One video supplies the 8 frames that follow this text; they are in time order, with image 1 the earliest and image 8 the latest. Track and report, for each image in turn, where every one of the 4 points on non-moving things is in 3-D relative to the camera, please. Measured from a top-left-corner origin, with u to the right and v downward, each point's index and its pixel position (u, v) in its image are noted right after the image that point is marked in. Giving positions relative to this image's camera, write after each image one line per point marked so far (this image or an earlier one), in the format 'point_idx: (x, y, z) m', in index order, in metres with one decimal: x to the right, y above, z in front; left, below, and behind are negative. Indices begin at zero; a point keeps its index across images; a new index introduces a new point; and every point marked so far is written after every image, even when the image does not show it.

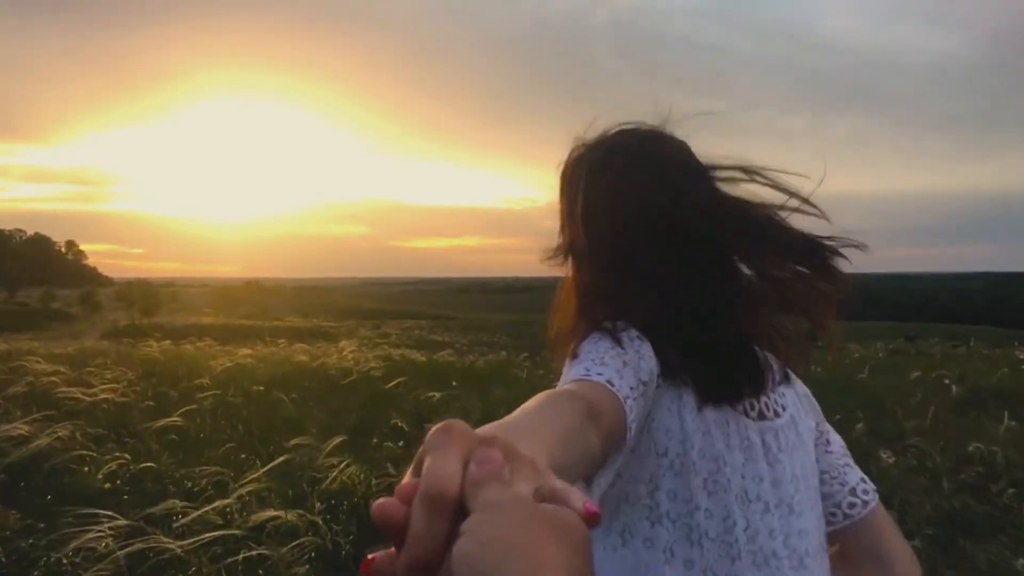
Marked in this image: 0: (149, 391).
0: (-2.6, -0.7, +7.1) m
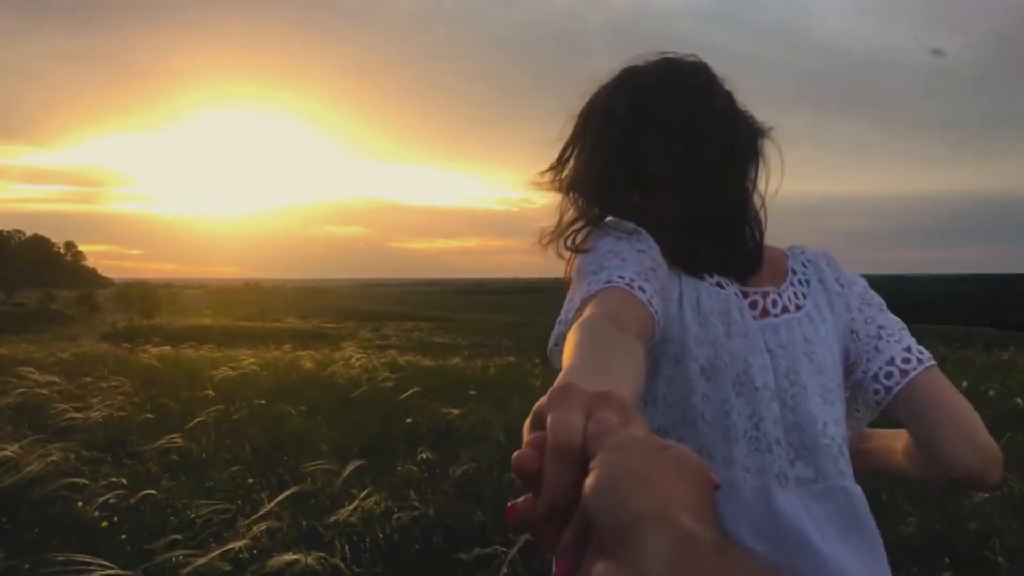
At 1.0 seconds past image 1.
0: (-2.4, -0.8, +6.7) m
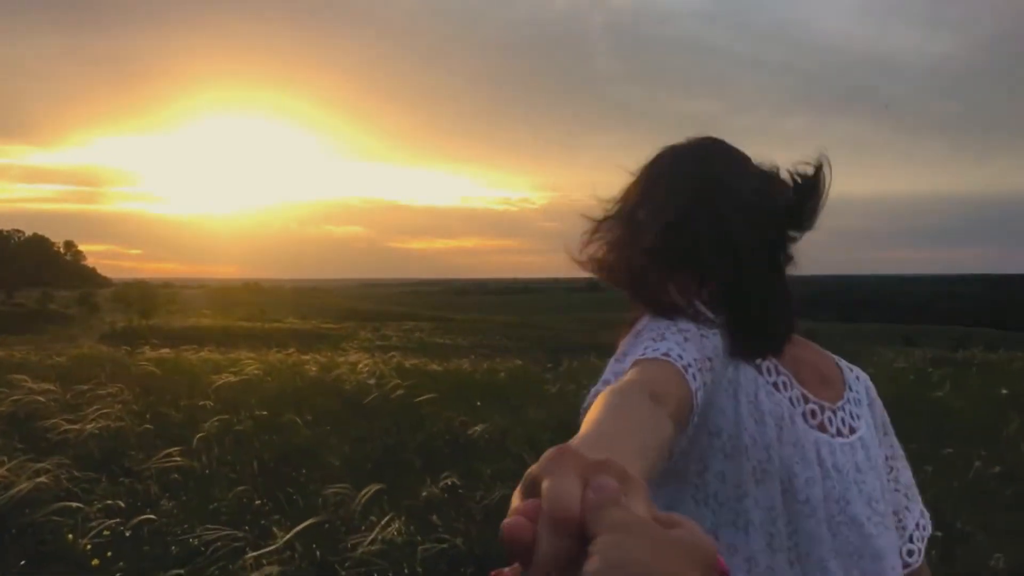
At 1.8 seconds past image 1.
0: (-2.3, -0.8, +6.3) m
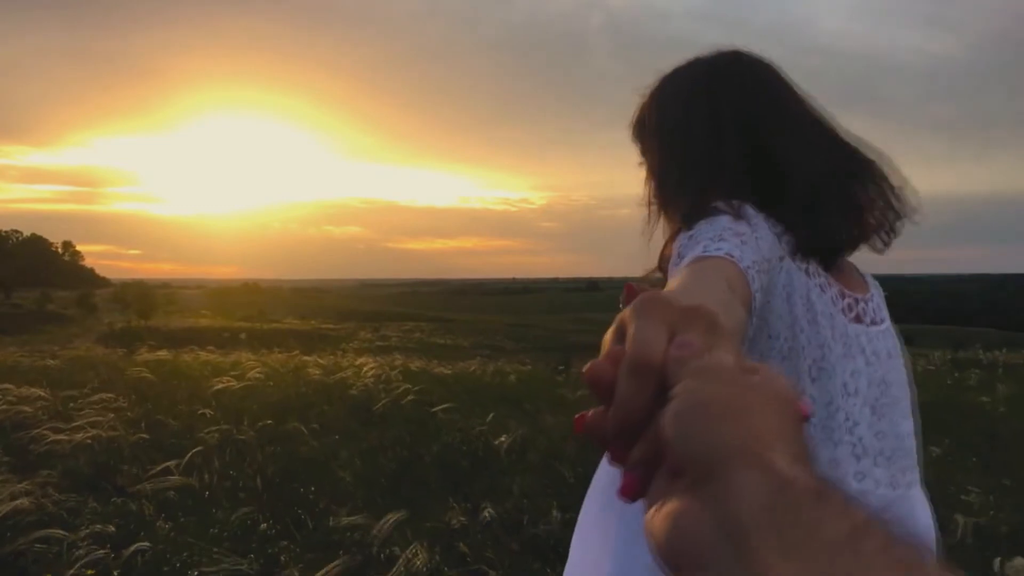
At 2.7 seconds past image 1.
0: (-2.2, -0.8, +5.9) m
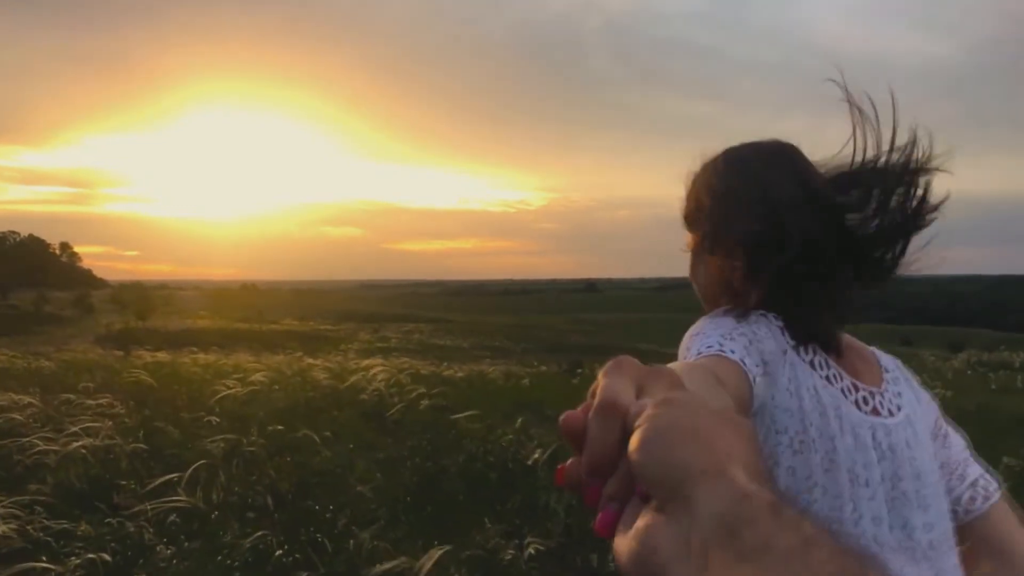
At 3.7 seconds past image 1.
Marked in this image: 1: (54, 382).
0: (-2.0, -0.8, +5.5) m
1: (-3.3, -0.7, +7.3) m
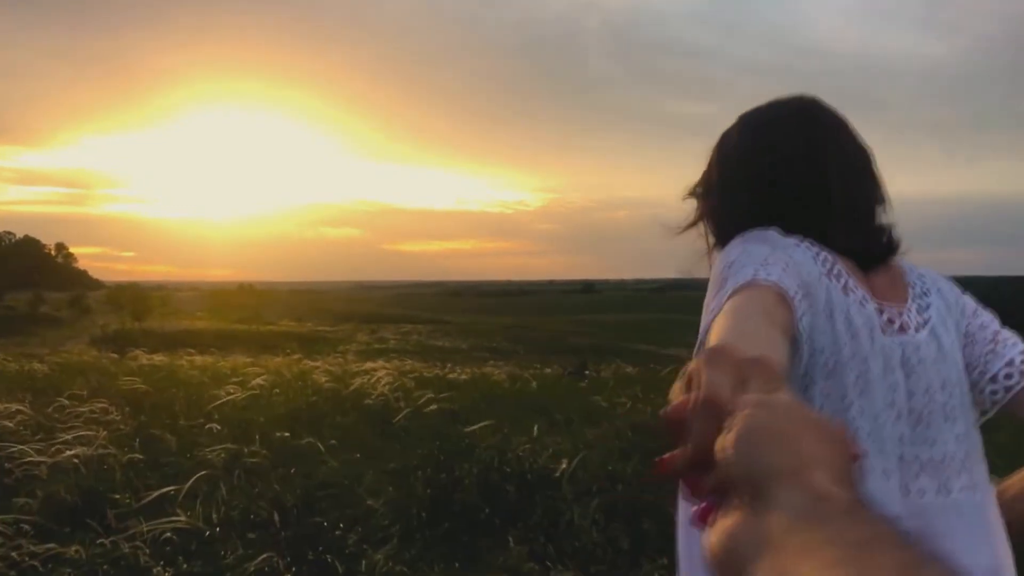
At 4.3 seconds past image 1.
0: (-1.9, -0.8, +5.2) m
1: (-3.2, -0.7, +7.0) m
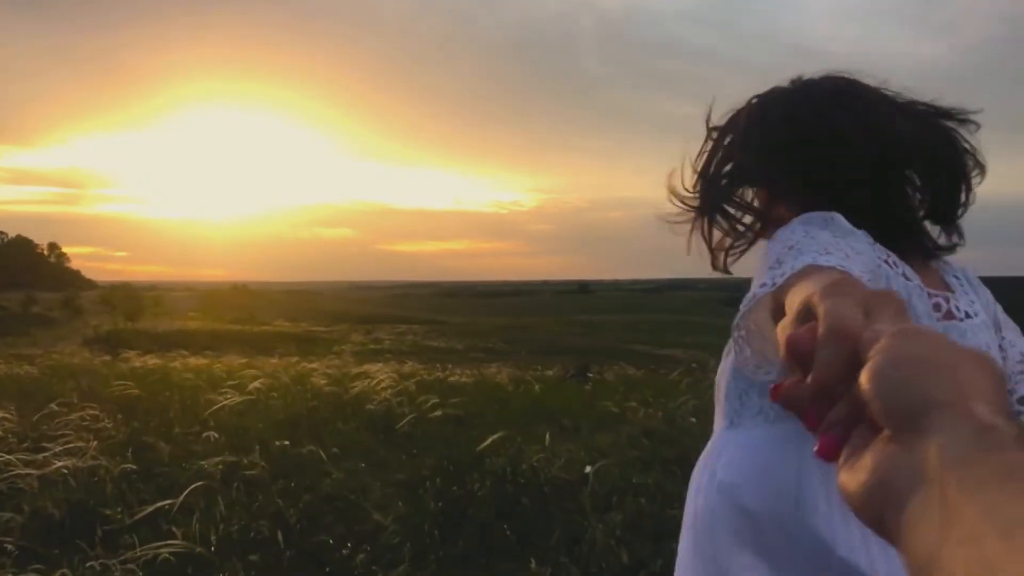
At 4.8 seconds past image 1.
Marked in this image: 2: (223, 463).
0: (-1.9, -0.8, +4.9) m
1: (-3.2, -0.7, +6.7) m
2: (-1.3, -0.8, +4.5) m
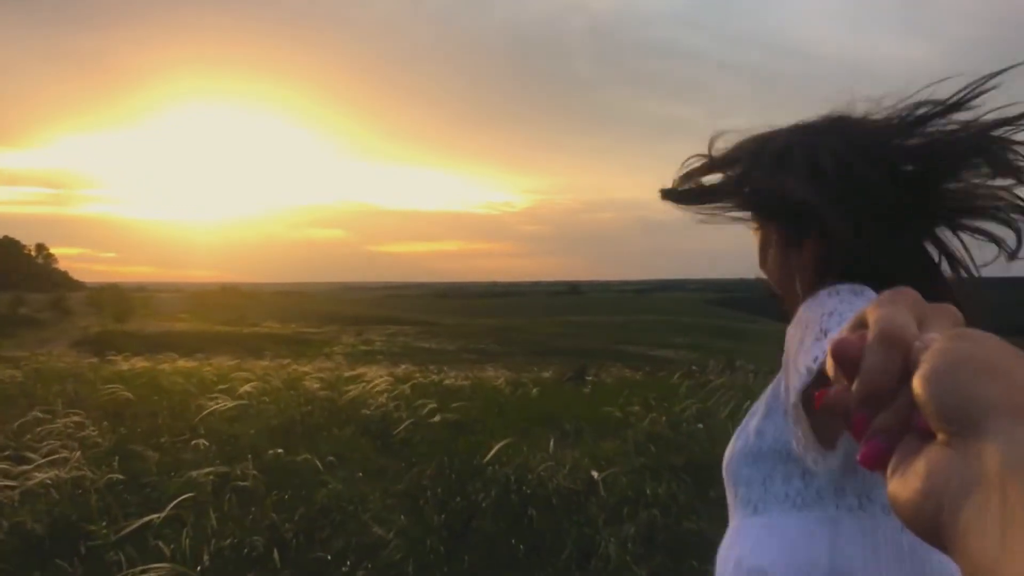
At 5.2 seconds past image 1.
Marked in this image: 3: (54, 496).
0: (-1.9, -0.8, +4.7) m
1: (-3.2, -0.7, +6.5) m
2: (-1.3, -0.8, +4.2) m
3: (-1.8, -0.8, +4.0) m
